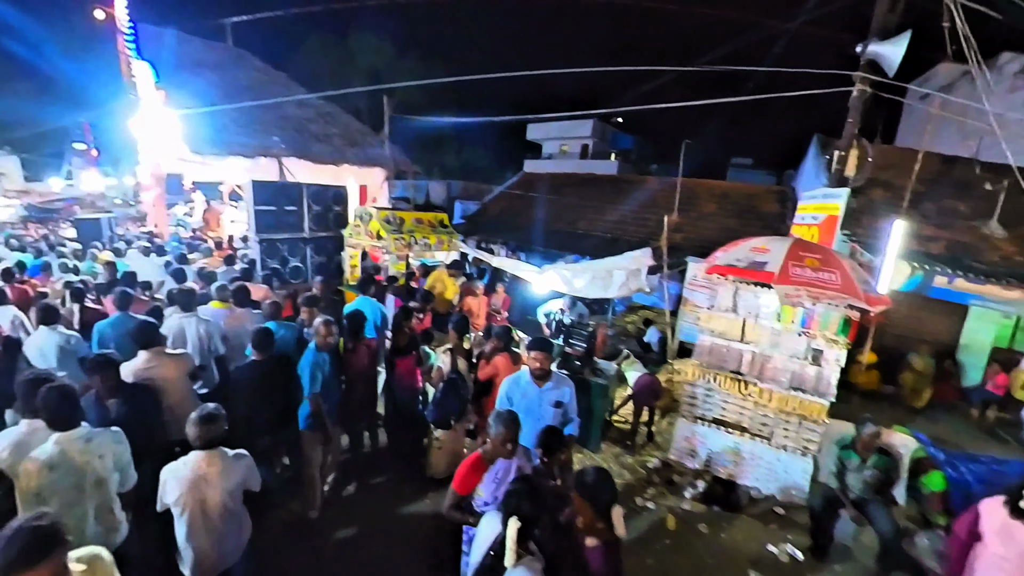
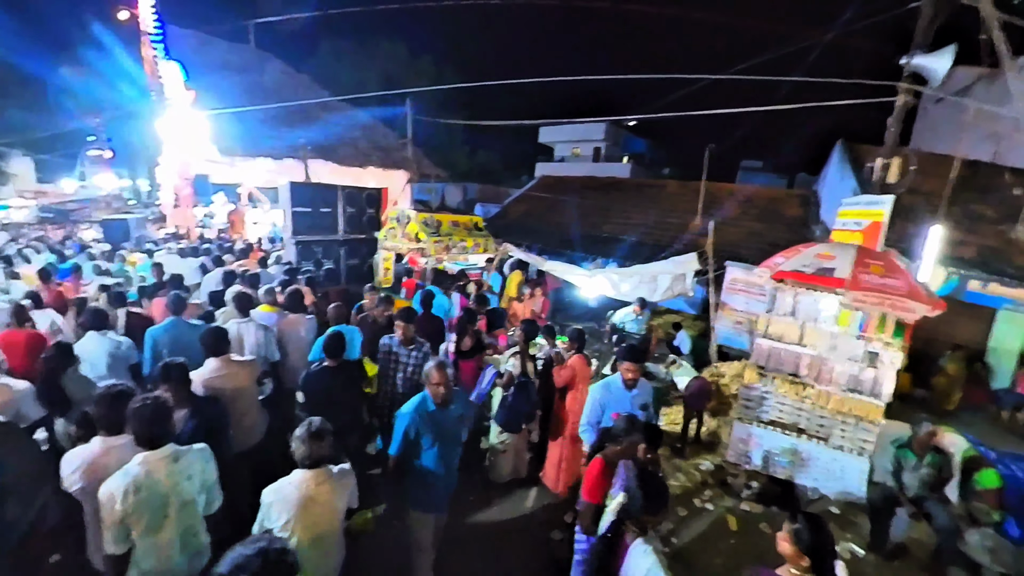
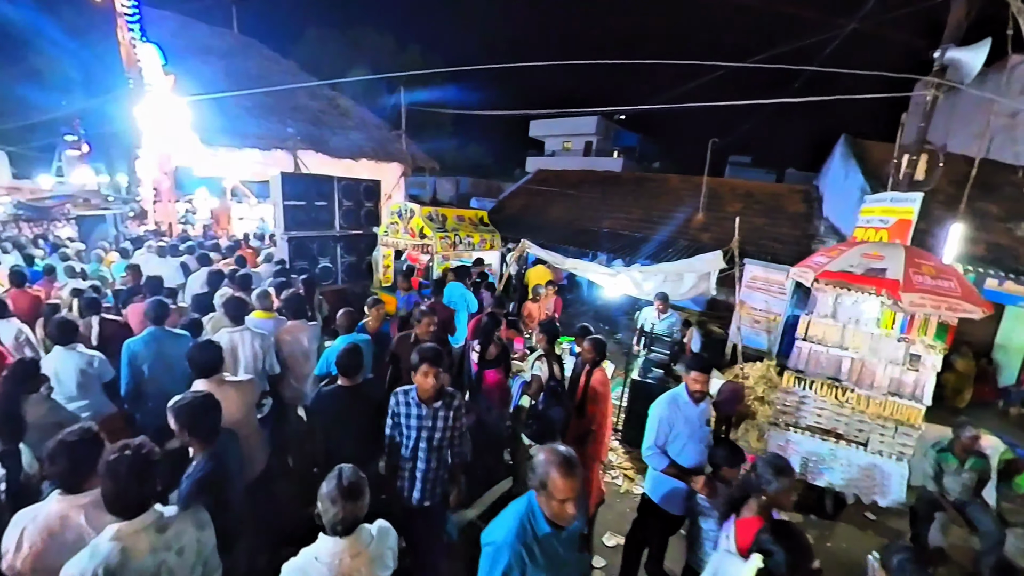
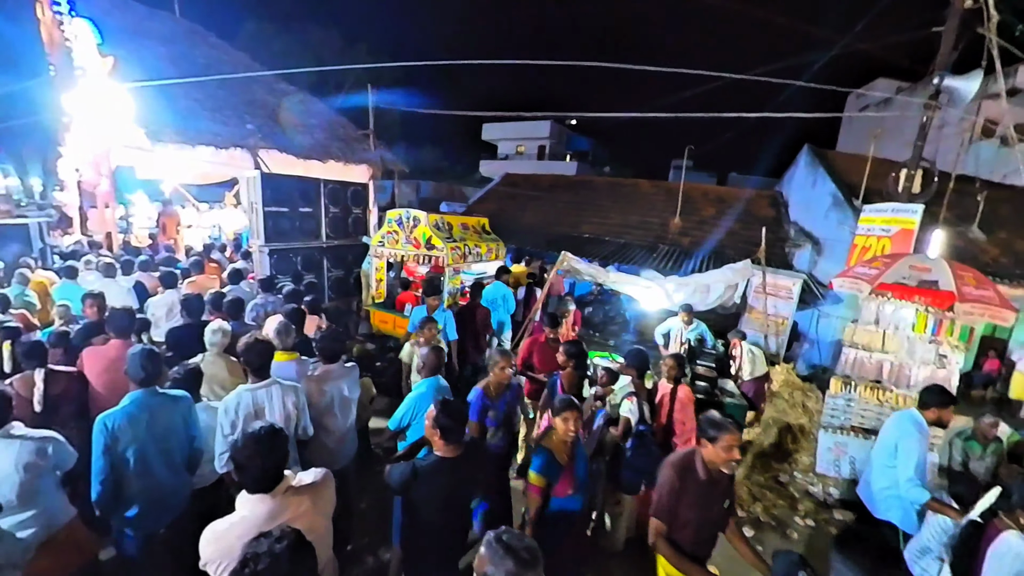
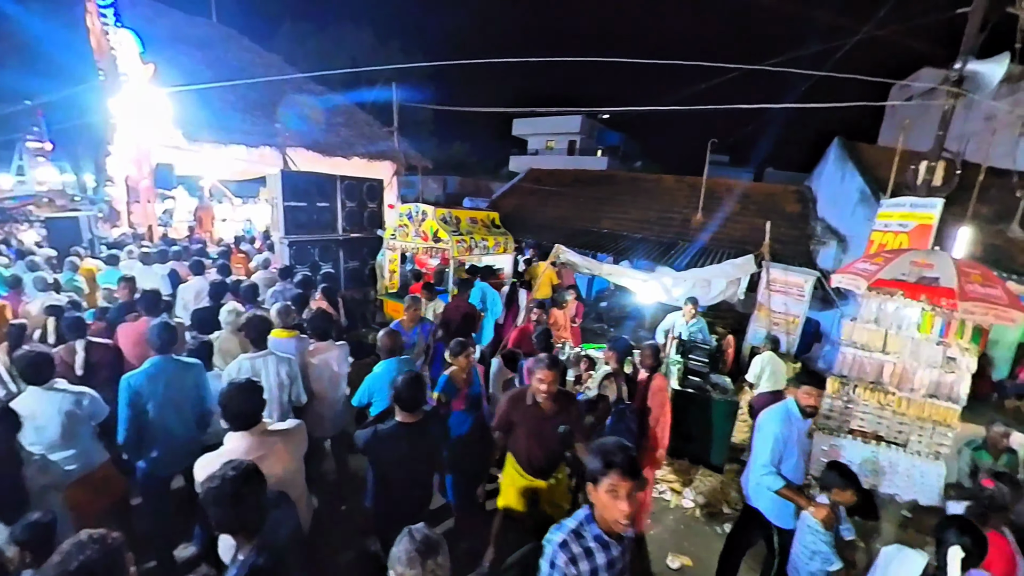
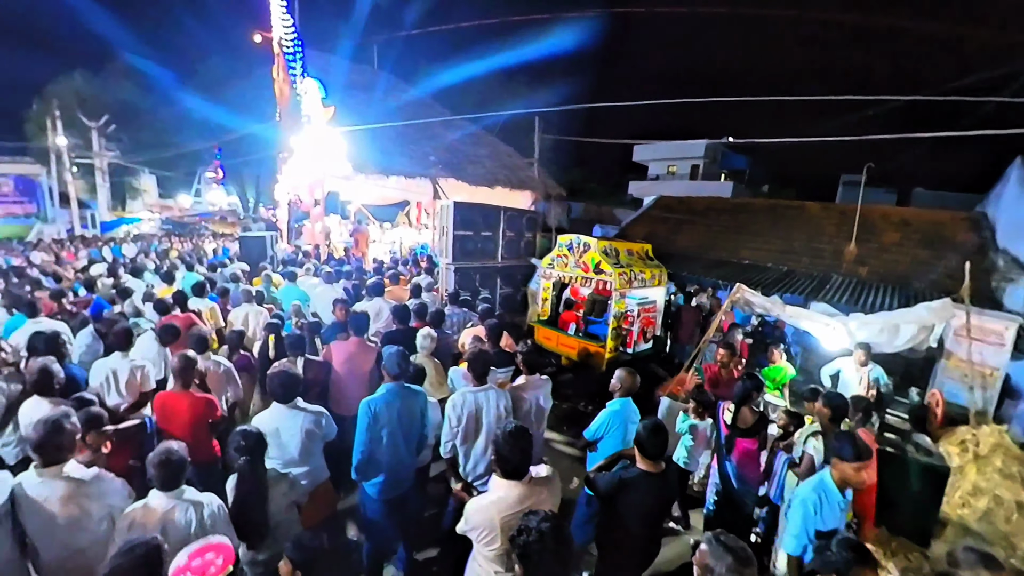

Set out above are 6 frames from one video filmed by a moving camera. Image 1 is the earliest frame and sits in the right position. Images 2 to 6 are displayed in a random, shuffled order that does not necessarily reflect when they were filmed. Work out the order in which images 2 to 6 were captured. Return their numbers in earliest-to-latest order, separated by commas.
2, 3, 5, 4, 6
